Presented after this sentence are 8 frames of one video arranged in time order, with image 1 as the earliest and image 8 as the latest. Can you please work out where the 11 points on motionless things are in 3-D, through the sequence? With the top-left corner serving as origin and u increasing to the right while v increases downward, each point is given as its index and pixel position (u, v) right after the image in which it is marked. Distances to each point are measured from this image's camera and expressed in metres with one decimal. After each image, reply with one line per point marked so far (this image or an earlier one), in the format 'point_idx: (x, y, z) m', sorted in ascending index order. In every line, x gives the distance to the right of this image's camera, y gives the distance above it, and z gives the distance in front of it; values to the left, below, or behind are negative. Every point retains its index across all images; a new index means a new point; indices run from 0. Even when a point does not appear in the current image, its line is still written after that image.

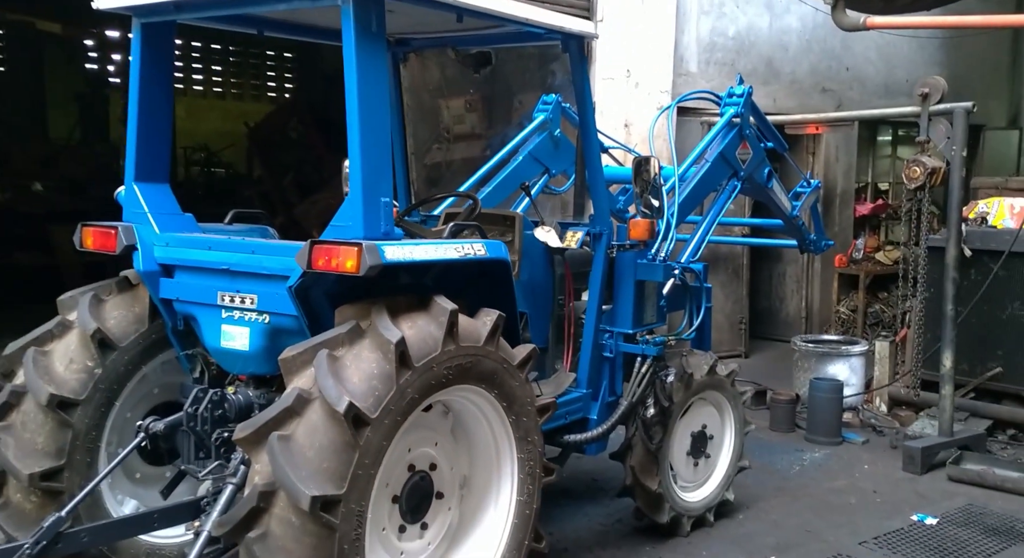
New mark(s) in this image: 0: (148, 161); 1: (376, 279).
0: (-1.3, +0.4, +4.3) m
1: (-0.4, 0.0, +3.8) m
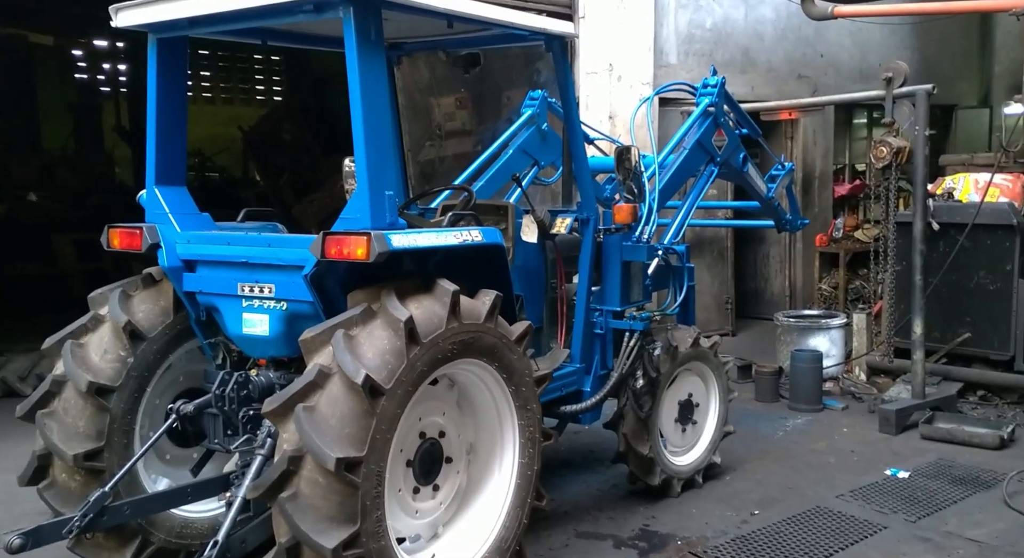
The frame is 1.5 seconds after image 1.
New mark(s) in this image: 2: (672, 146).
0: (-1.4, +0.5, +4.6) m
1: (-0.4, +0.1, +4.1) m
2: (+0.8, +0.7, +5.8) m
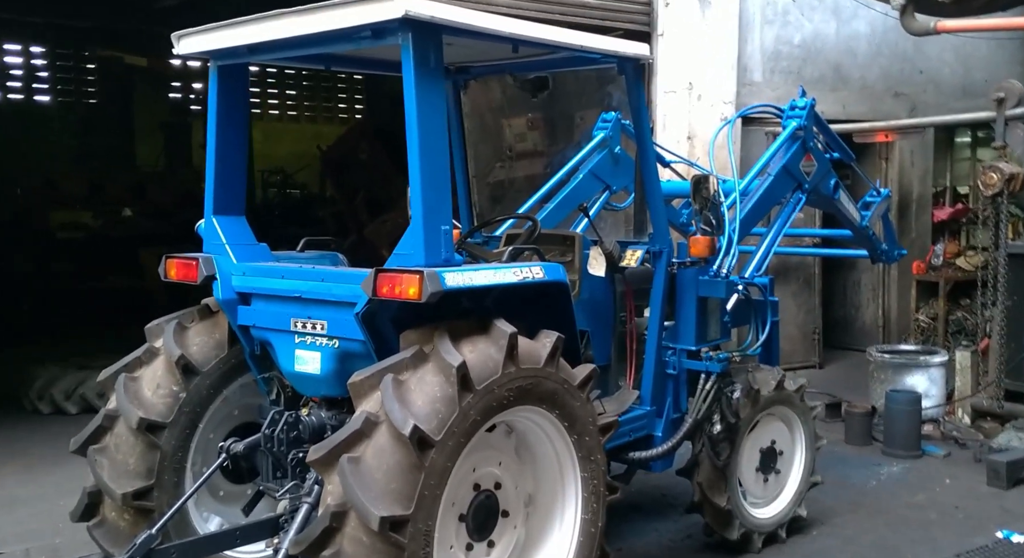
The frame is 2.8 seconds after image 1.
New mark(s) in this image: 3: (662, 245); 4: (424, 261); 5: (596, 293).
0: (-1.1, +0.3, +4.4) m
1: (-0.2, -0.1, +3.9) m
2: (+1.2, +0.5, +5.4) m
3: (+0.6, +0.1, +4.9) m
4: (-0.3, +0.1, +3.7) m
5: (+0.4, -0.1, +5.1) m
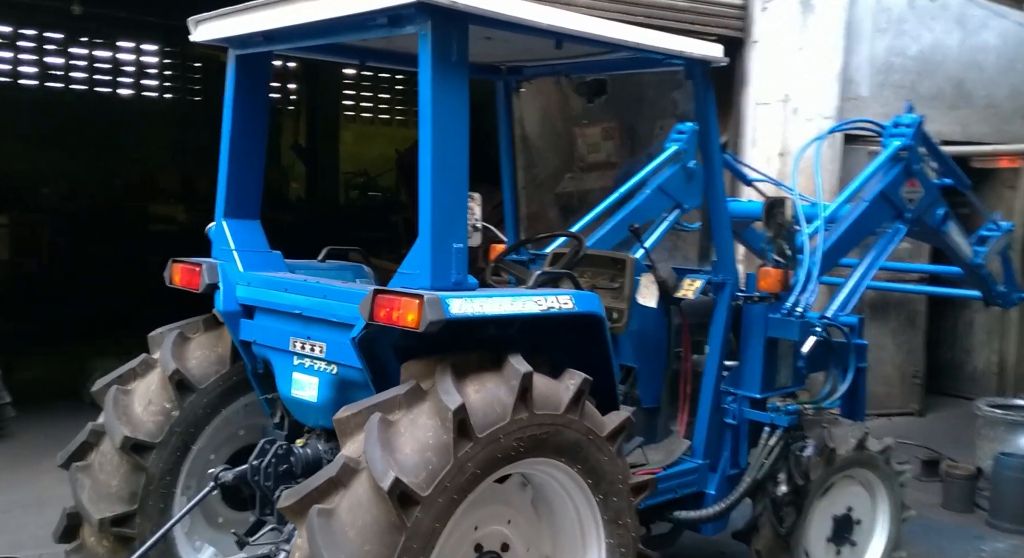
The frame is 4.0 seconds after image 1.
0: (-1.0, +0.3, +4.0) m
1: (-0.2, -0.2, +3.4) m
2: (+1.4, +0.3, +4.8) m
3: (+0.8, 0.0, +4.3) m
4: (-0.2, 0.0, +3.2) m
5: (+0.5, -0.2, +4.5) m
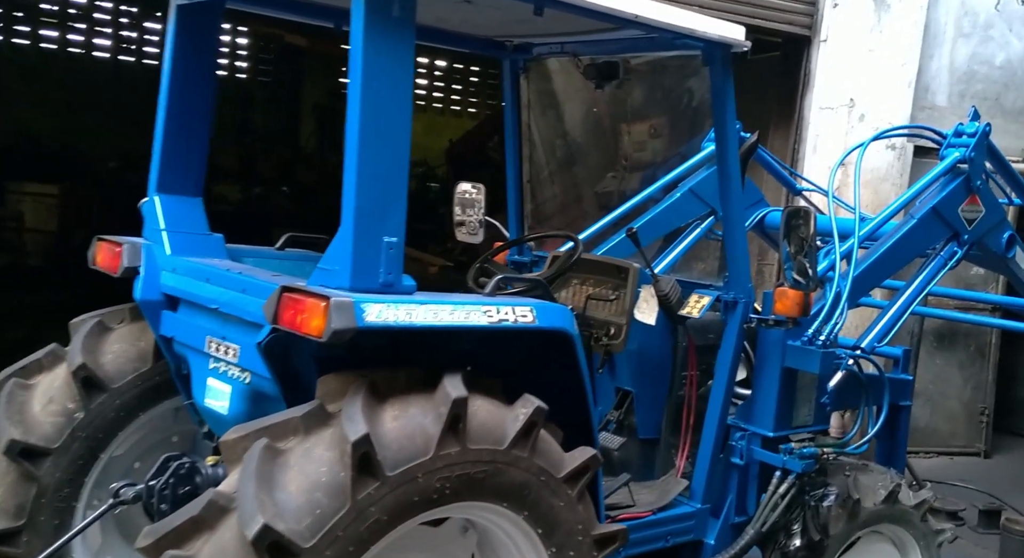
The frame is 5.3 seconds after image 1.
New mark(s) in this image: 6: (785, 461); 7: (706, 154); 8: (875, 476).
0: (-1.0, +0.3, +3.5) m
1: (-0.3, -0.1, +2.8) m
2: (+1.4, +0.3, +4.1) m
3: (+0.7, 0.0, +3.7) m
4: (-0.4, 0.0, +2.7) m
5: (+0.5, -0.2, +3.9) m
6: (+0.9, -0.6, +3.7) m
7: (+0.7, +0.5, +4.5) m
8: (+1.2, -0.7, +3.9) m
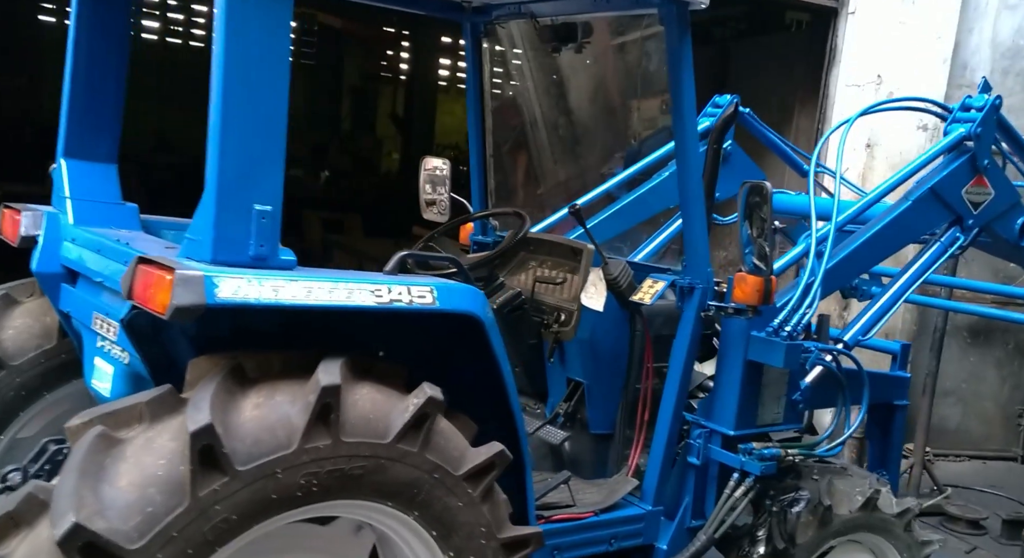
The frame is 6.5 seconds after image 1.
0: (-1.2, +0.4, +3.3) m
1: (-0.5, -0.1, +2.5) m
2: (+1.2, +0.3, +3.7) m
3: (+0.5, 0.0, +3.3) m
4: (-0.6, +0.1, +2.4) m
5: (+0.3, -0.2, +3.6) m
6: (+0.7, -0.5, +3.4) m
7: (+0.6, +0.6, +4.2) m
8: (+1.1, -0.6, +3.6) m
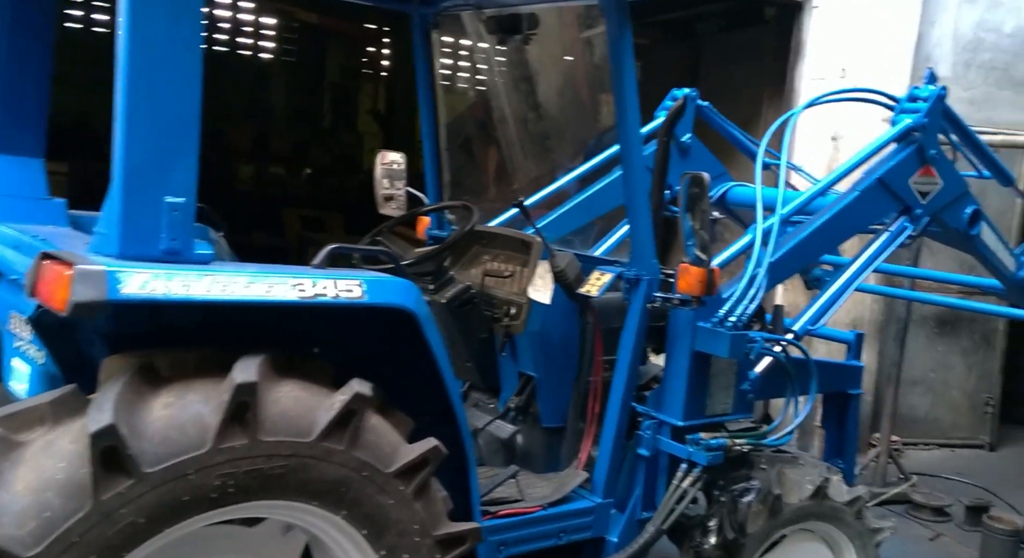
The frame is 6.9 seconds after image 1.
0: (-1.4, +0.4, +3.2) m
1: (-0.7, -0.1, +2.4) m
2: (+1.0, +0.3, +3.6) m
3: (+0.4, 0.0, +3.3) m
4: (-0.8, +0.1, +2.3) m
5: (+0.1, -0.2, +3.5) m
6: (+0.5, -0.5, +3.3) m
7: (+0.4, +0.6, +4.1) m
8: (+0.9, -0.6, +3.5) m
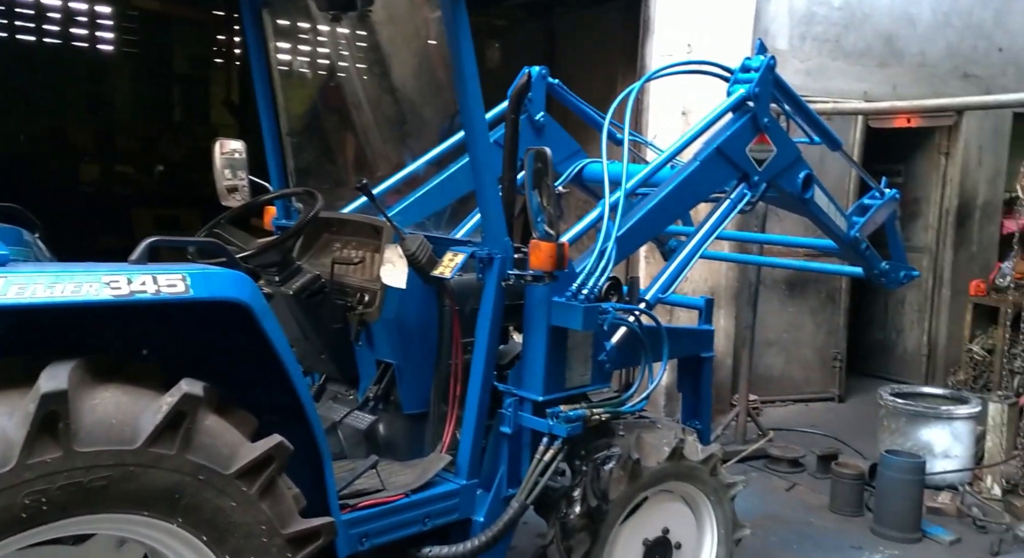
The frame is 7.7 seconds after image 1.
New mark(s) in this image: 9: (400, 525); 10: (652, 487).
0: (-1.8, +0.4, +2.9) m
1: (-1.1, -0.1, +2.3) m
2: (+0.5, +0.4, +3.6) m
3: (-0.1, +0.1, +3.2) m
4: (-1.1, 0.0, +2.1) m
5: (-0.3, -0.1, +3.4) m
6: (+0.1, -0.4, +3.2) m
7: (-0.1, +0.7, +4.0) m
8: (+0.5, -0.5, +3.5) m
9: (-0.3, -0.7, +3.1) m
10: (+0.4, -0.6, +3.4) m
